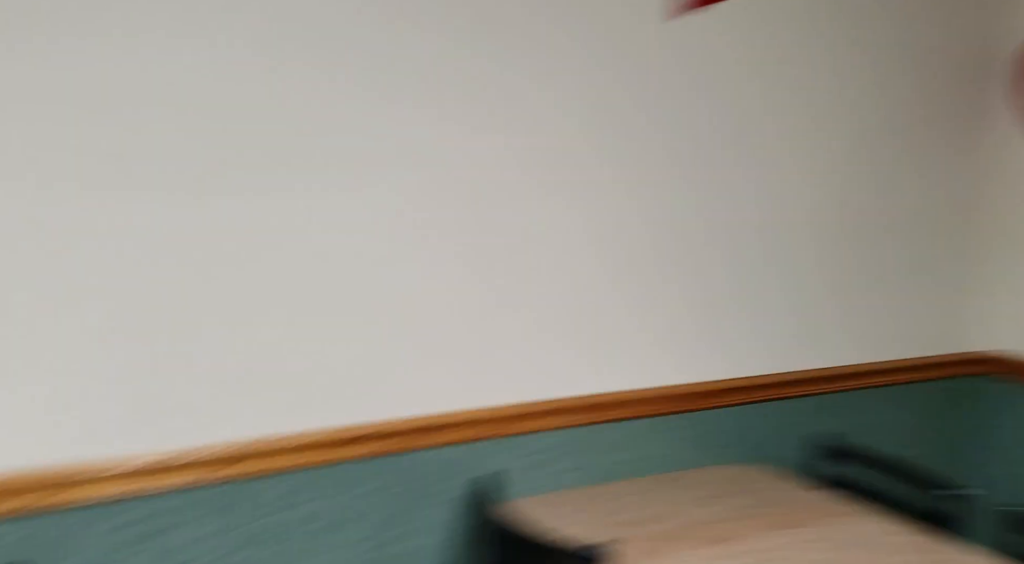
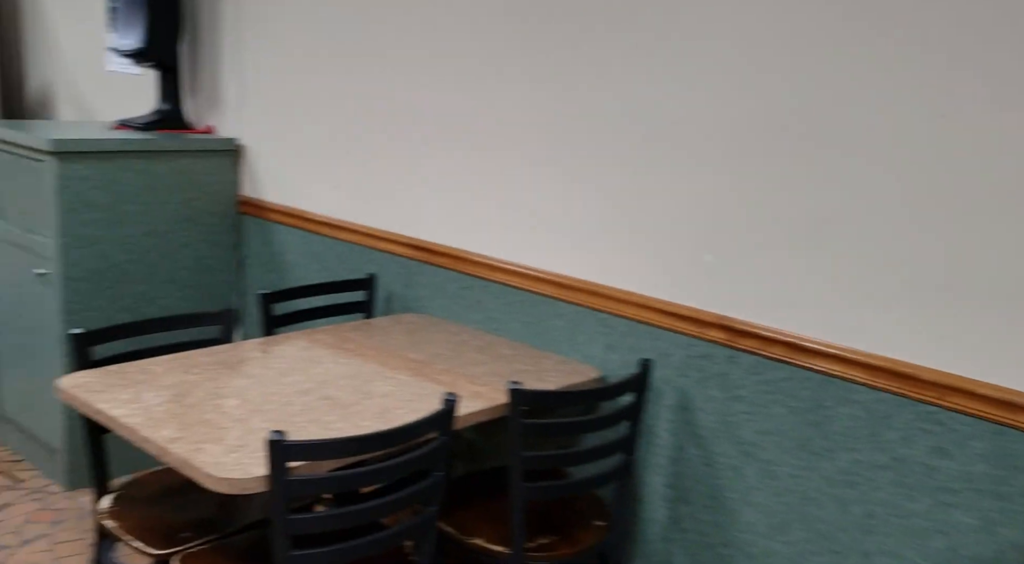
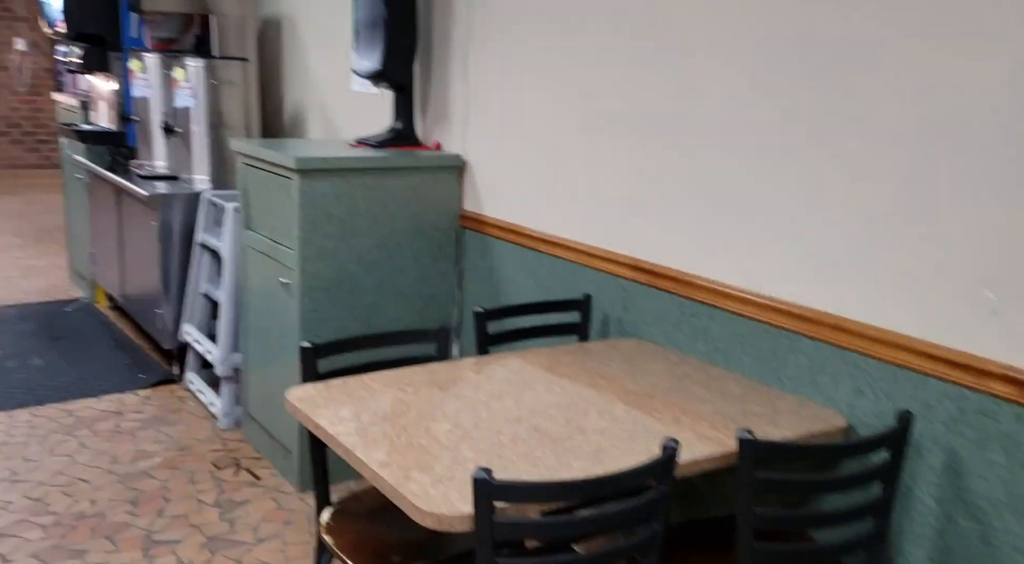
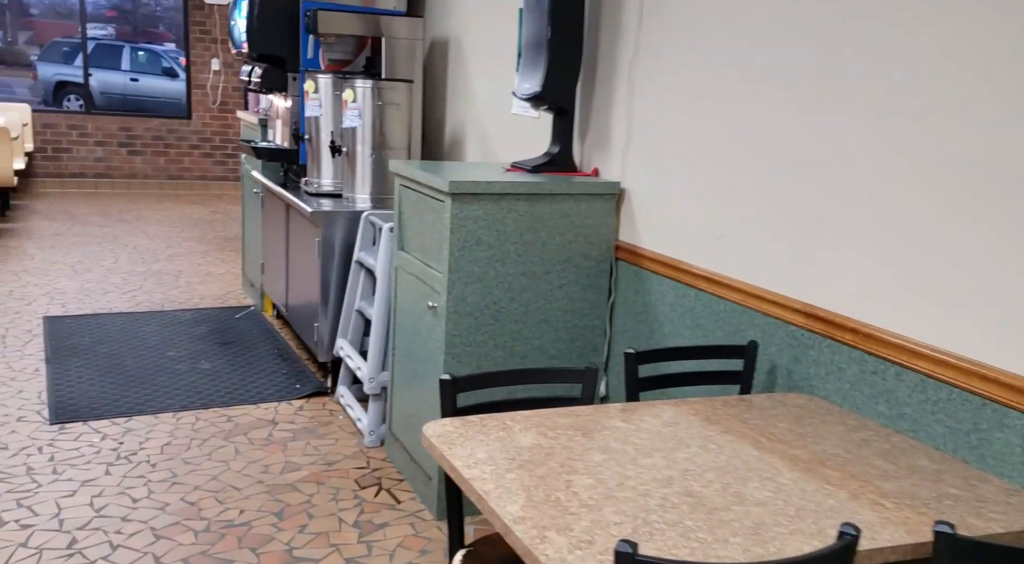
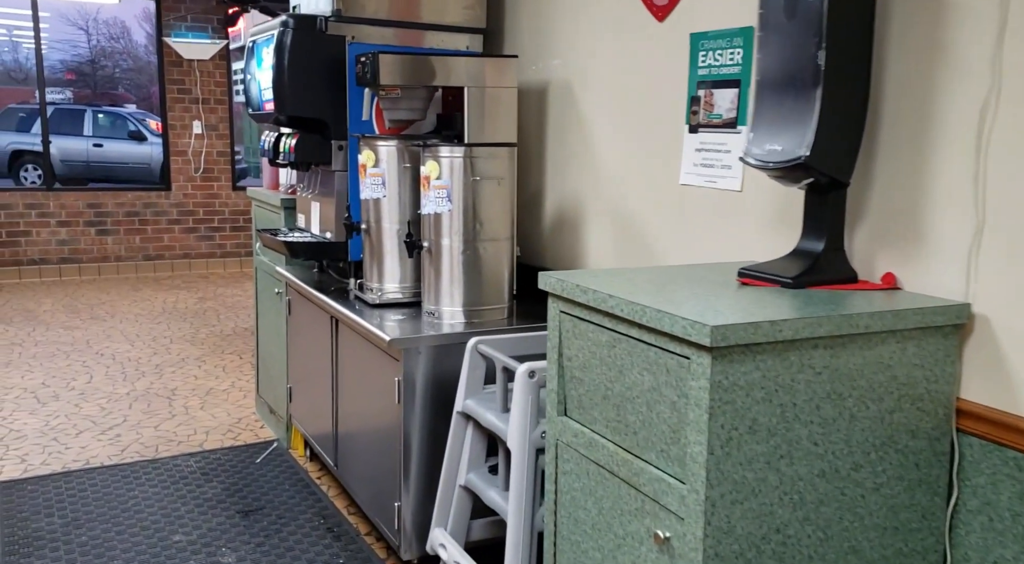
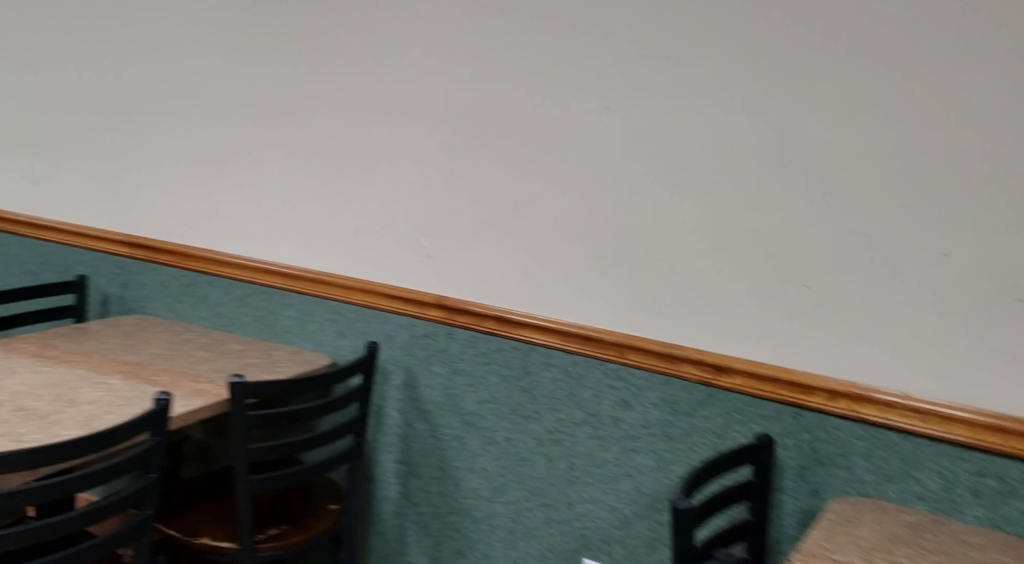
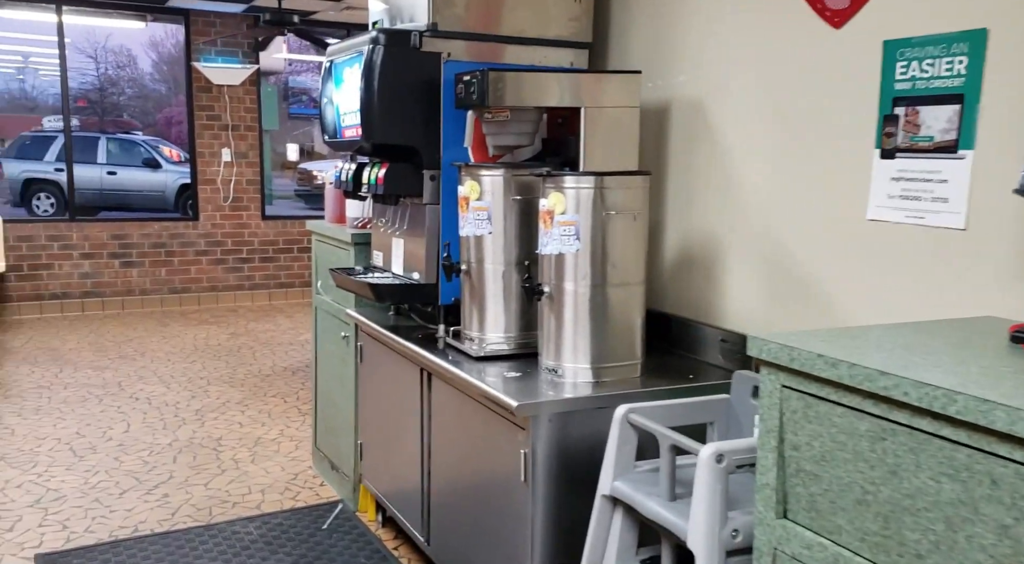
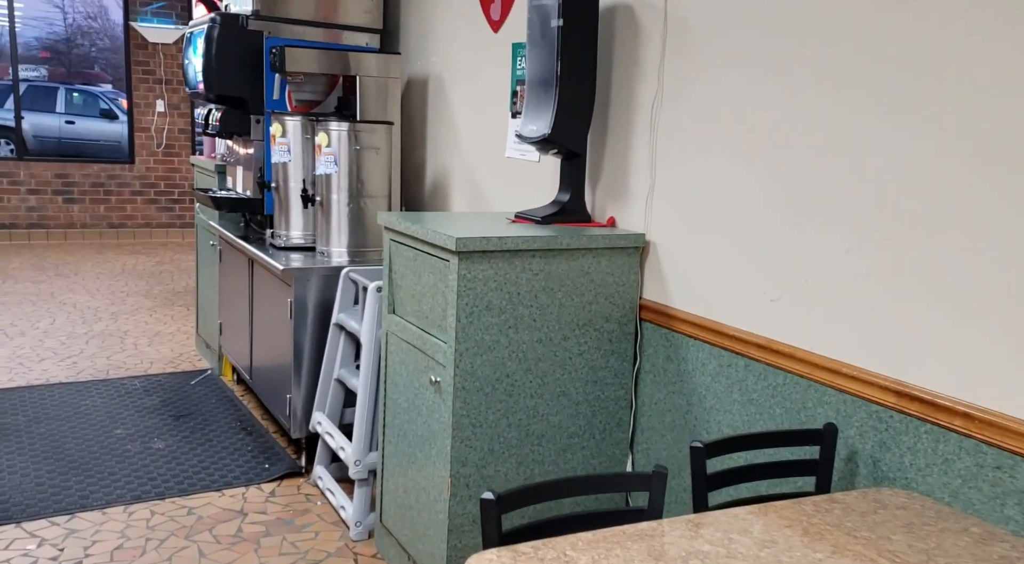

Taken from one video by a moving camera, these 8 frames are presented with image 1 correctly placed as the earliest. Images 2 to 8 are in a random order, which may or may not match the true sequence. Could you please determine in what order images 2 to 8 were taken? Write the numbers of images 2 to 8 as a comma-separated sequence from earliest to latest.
6, 2, 3, 4, 8, 5, 7
